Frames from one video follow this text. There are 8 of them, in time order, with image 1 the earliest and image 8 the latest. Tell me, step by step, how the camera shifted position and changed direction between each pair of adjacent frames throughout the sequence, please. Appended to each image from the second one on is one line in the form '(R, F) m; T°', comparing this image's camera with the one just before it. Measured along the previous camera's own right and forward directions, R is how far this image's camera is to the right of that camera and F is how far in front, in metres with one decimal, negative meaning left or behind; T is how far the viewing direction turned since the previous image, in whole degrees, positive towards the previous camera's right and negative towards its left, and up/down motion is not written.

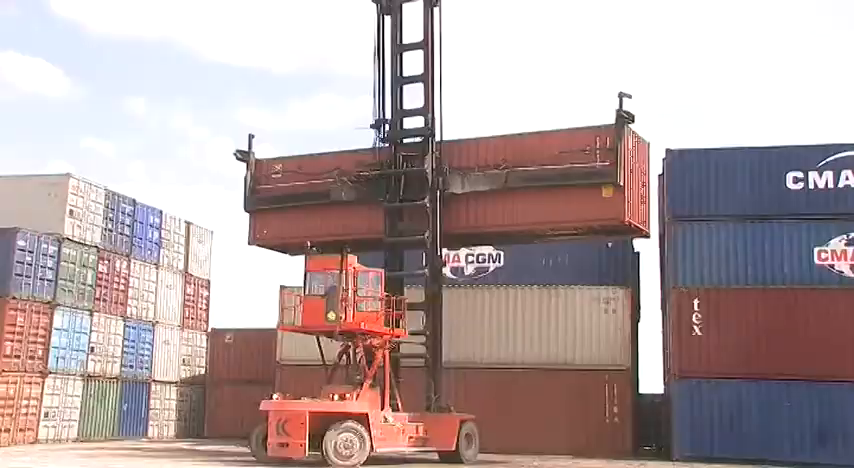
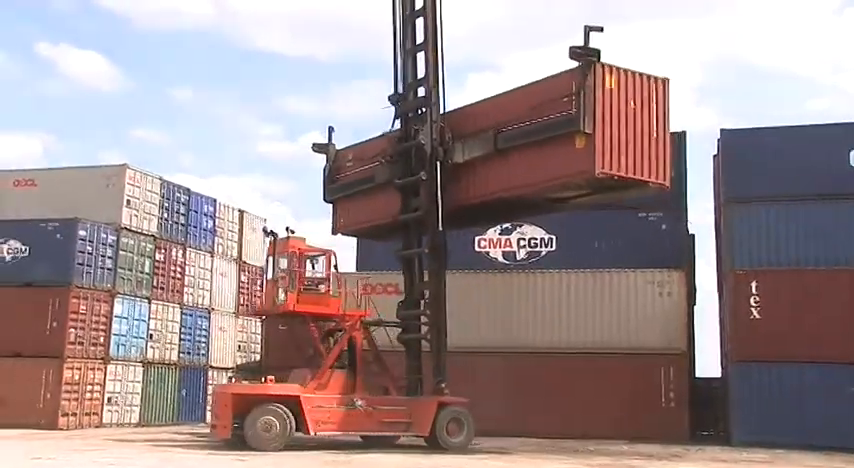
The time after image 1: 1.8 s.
(0.0, 0.0) m; -3°
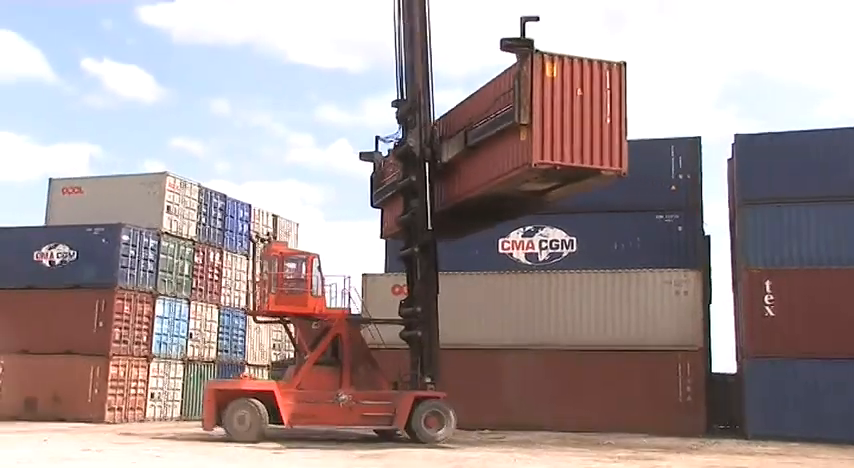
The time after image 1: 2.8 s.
(0.0, -1.0) m; -2°
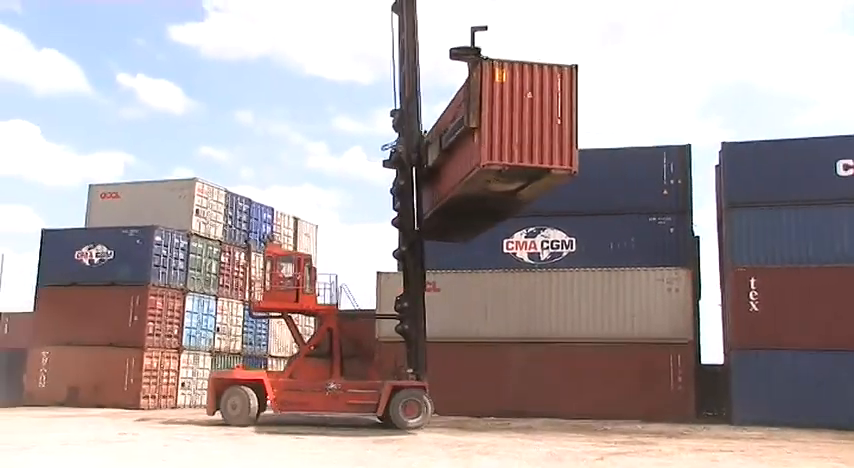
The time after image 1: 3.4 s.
(+0.1, -1.8) m; -1°
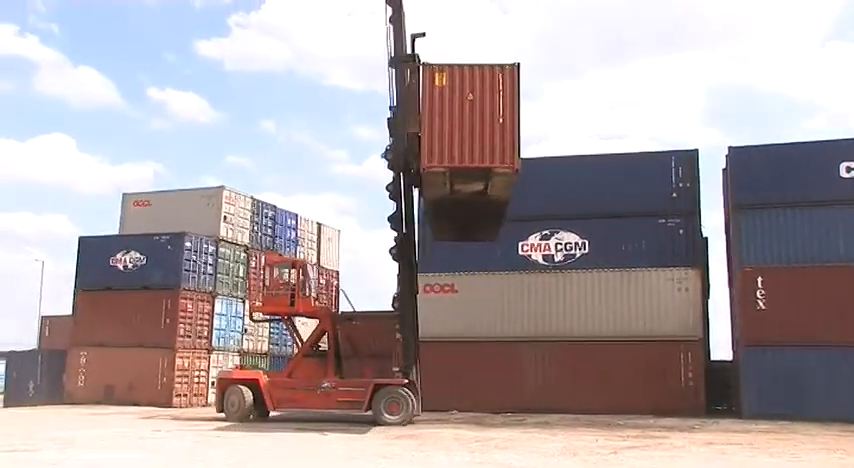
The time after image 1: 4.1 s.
(0.0, -1.0) m; -1°
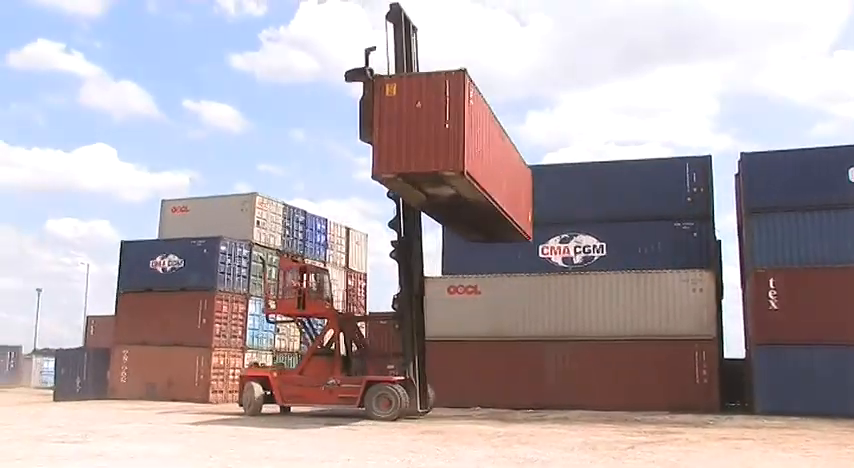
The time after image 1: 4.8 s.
(0.0, -1.2) m; -2°
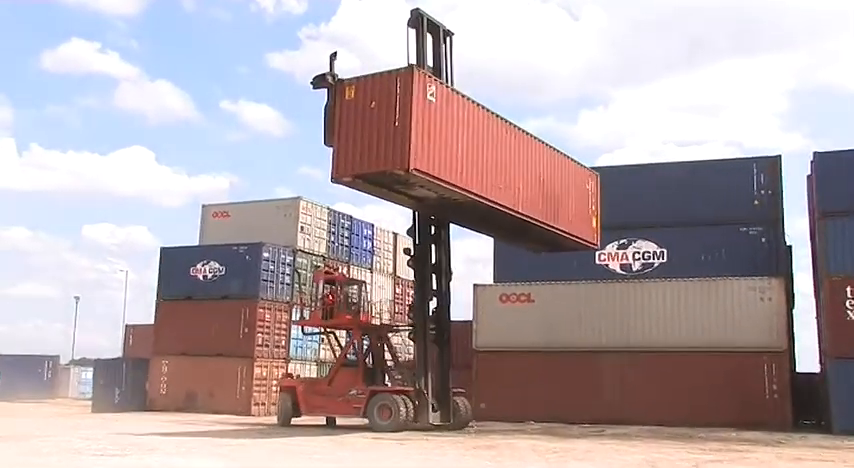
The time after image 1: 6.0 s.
(-0.4, +1.2) m; -2°
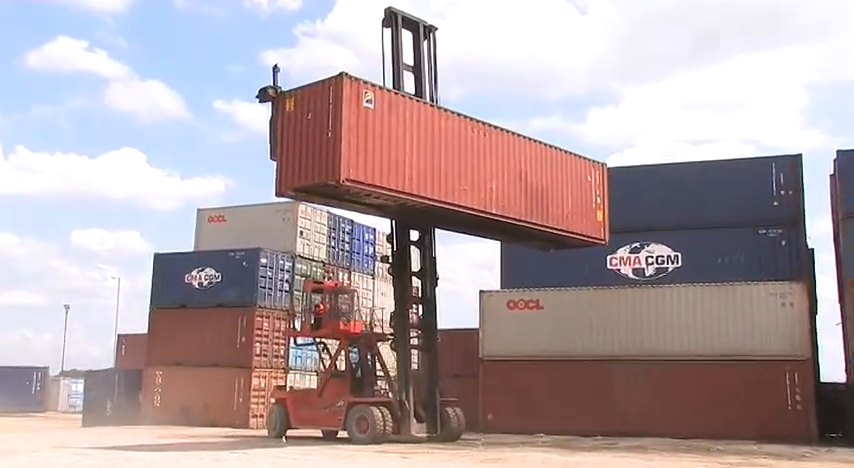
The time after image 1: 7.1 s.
(+0.1, +1.1) m; -1°
